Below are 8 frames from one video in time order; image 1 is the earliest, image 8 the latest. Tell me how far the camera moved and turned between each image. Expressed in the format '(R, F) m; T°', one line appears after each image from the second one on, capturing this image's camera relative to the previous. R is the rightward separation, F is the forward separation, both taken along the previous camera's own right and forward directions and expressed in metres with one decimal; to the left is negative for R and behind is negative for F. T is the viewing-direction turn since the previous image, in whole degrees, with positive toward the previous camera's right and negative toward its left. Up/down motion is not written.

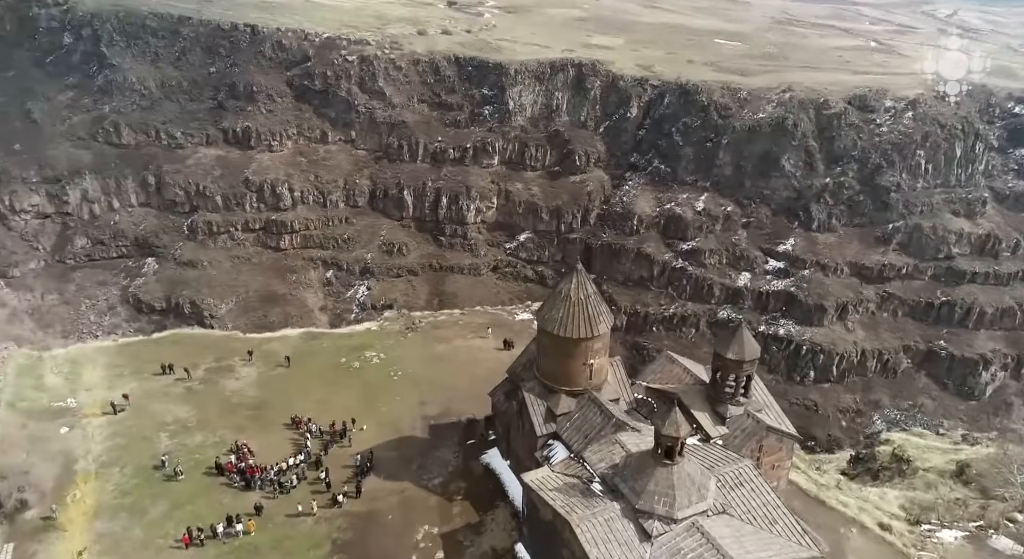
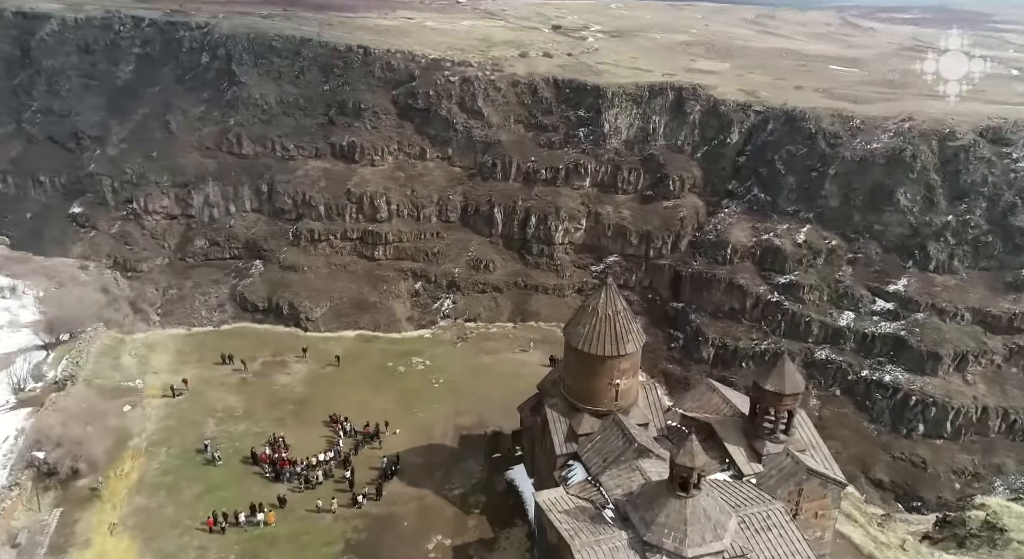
(+2.3, +0.5) m; -9°
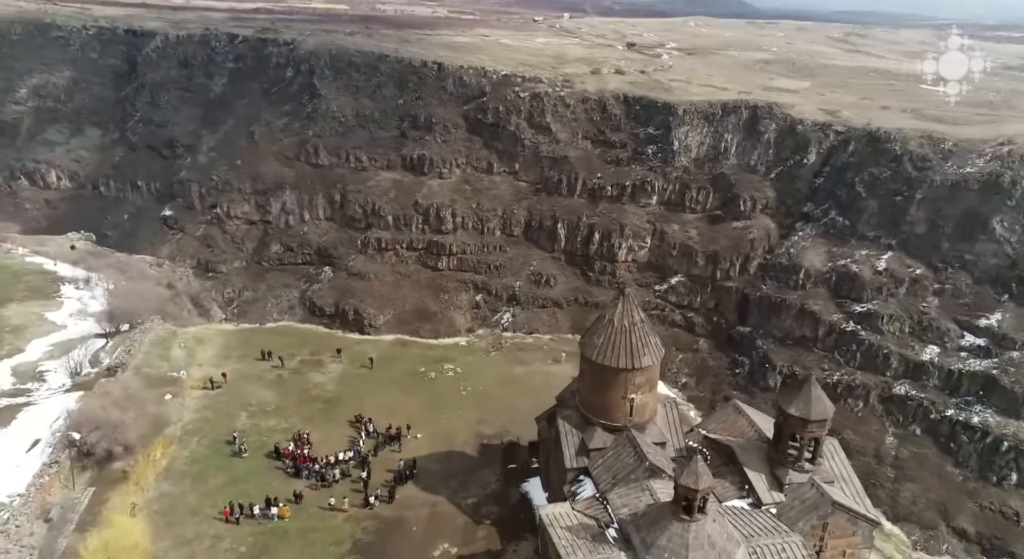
(+1.8, +0.4) m; -6°
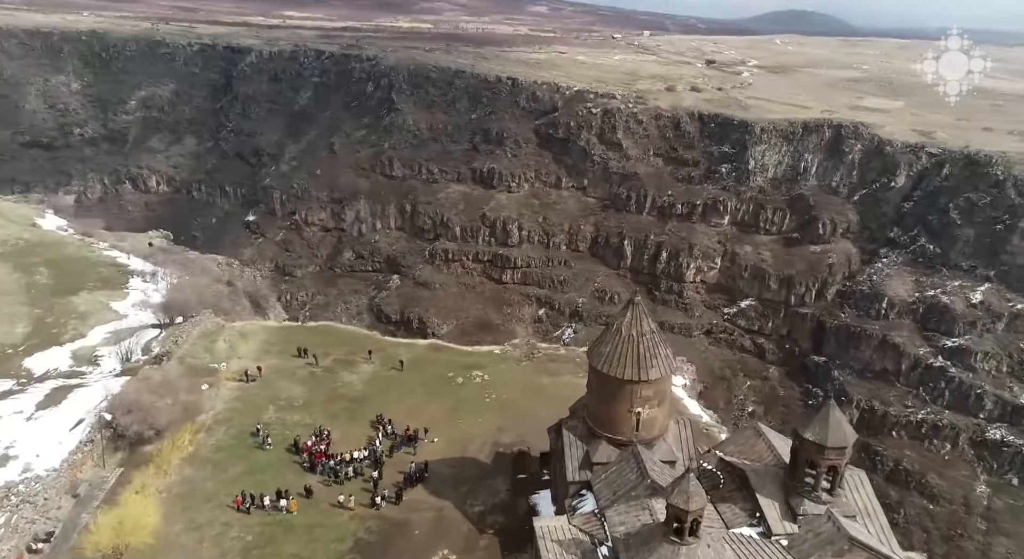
(+2.1, +0.5) m; -7°
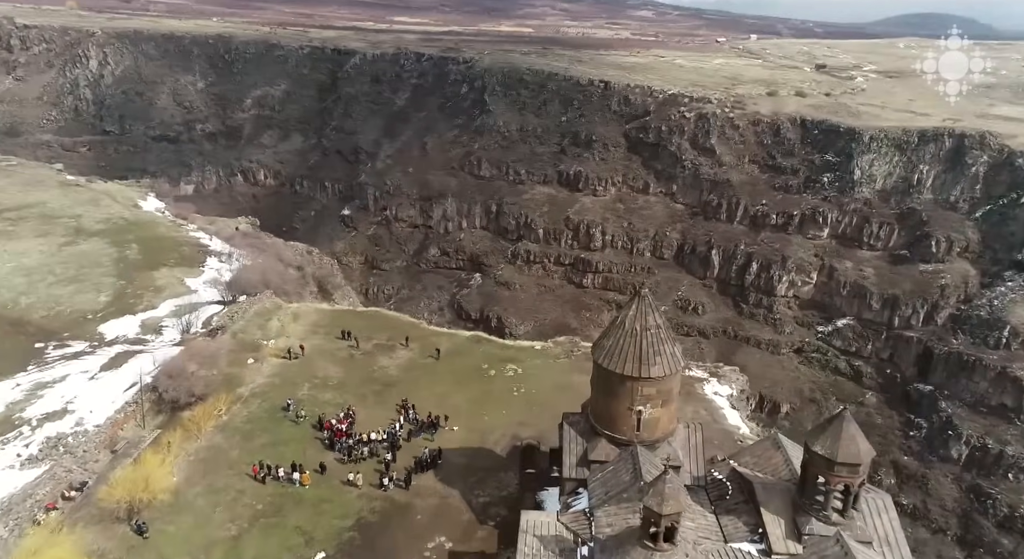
(+2.7, +0.7) m; -9°
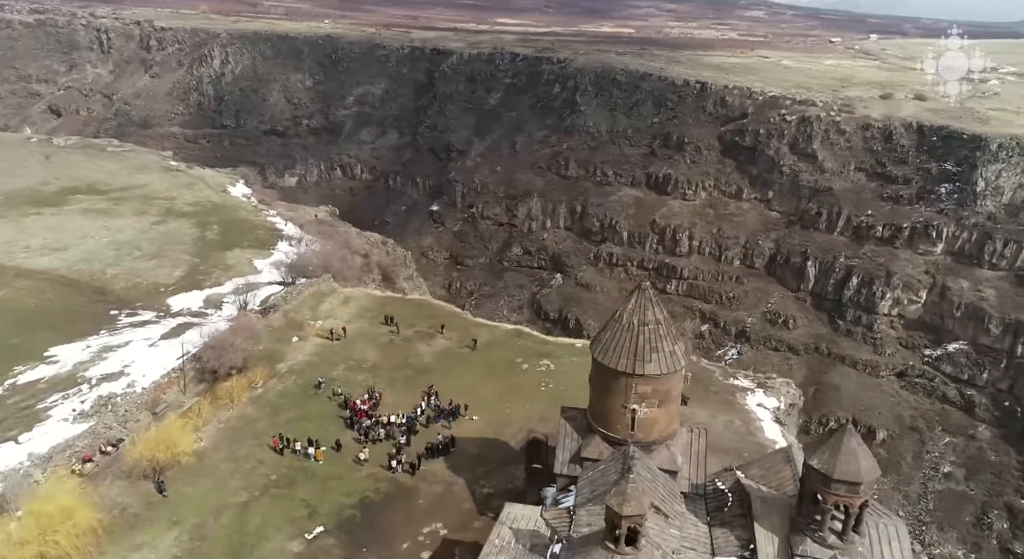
(+2.8, +0.7) m; -9°
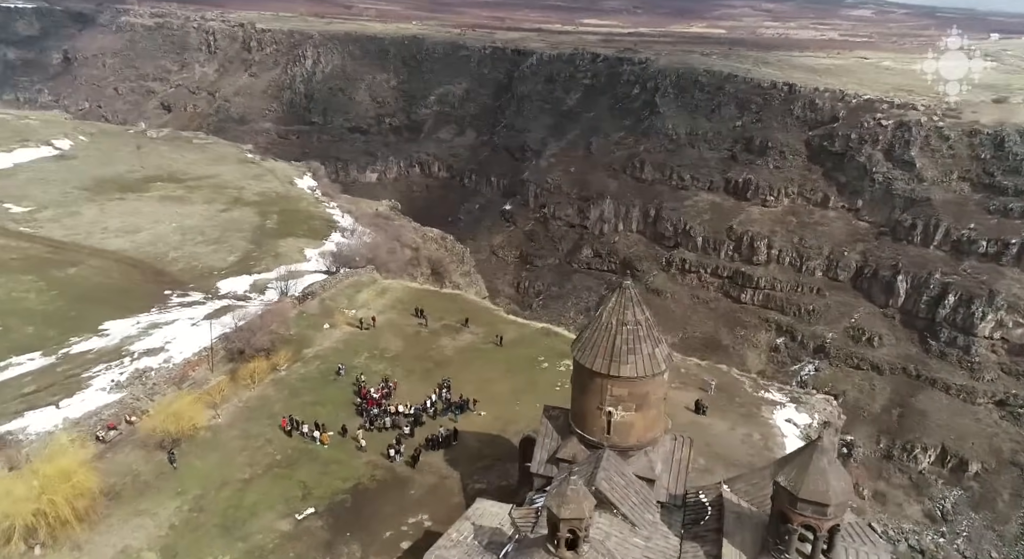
(+2.8, +0.6) m; -7°
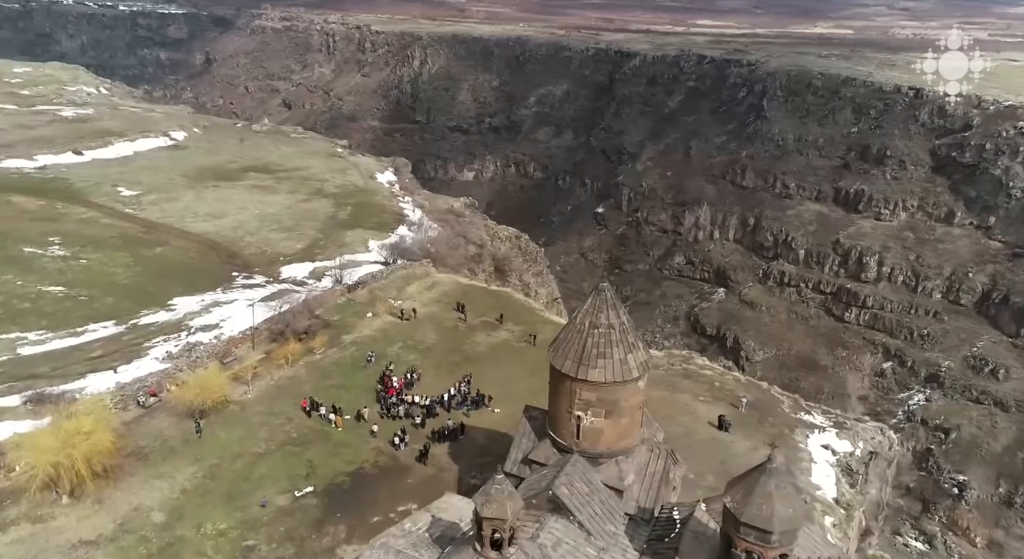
(+3.2, +0.7) m; -9°
